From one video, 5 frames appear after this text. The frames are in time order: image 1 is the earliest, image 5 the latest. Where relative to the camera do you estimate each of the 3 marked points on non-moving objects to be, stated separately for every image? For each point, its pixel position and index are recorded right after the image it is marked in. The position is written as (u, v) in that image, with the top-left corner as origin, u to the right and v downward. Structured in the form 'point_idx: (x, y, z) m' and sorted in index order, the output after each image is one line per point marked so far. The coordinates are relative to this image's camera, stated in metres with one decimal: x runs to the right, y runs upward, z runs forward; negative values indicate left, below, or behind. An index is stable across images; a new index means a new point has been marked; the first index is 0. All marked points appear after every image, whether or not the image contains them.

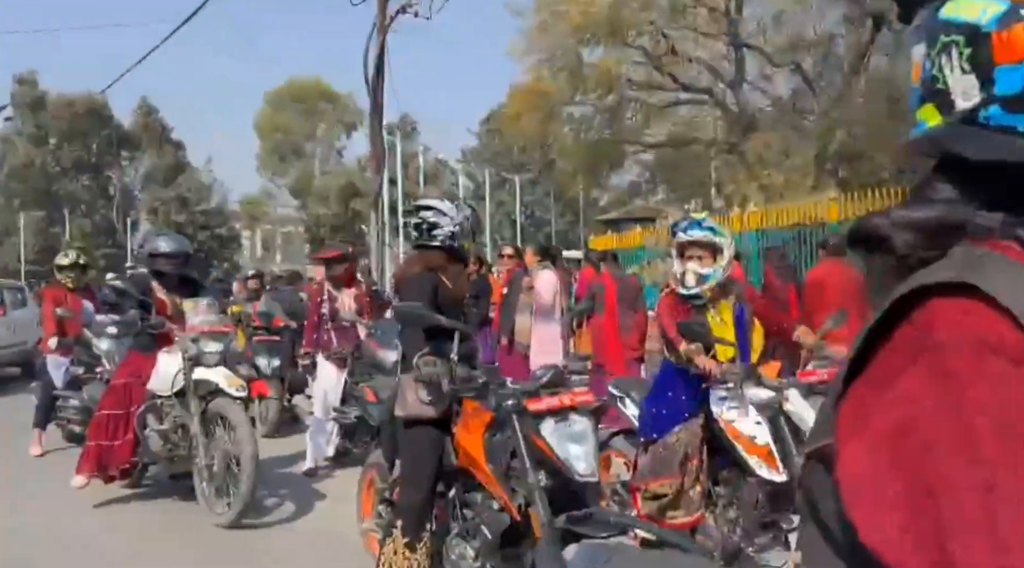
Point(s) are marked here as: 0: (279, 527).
0: (-1.3, -1.4, +5.0) m
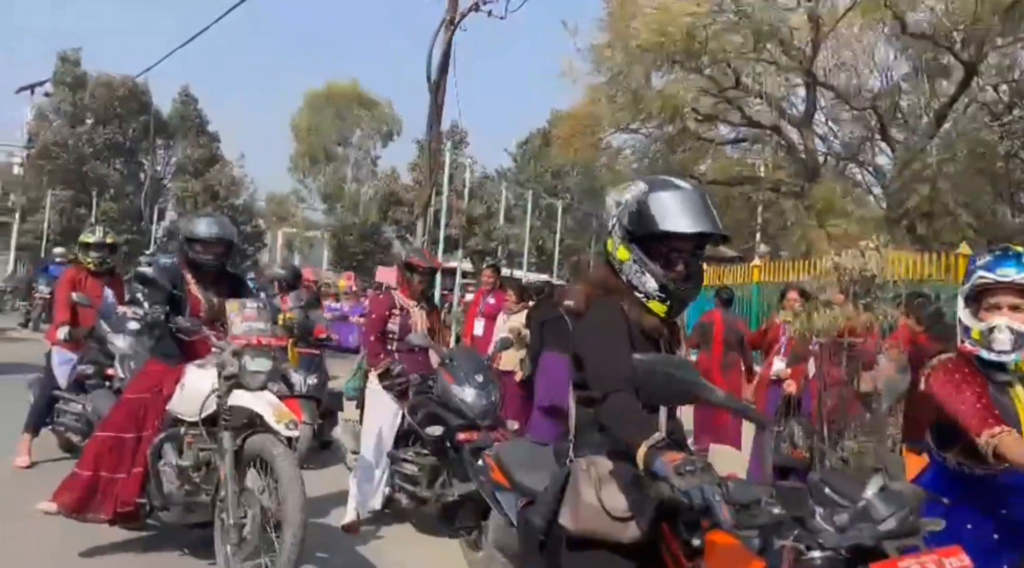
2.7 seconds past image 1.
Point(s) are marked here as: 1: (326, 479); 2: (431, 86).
0: (-0.8, -1.4, +3.7) m
1: (-1.5, -1.6, +7.3) m
2: (-1.3, +3.2, +14.3) m
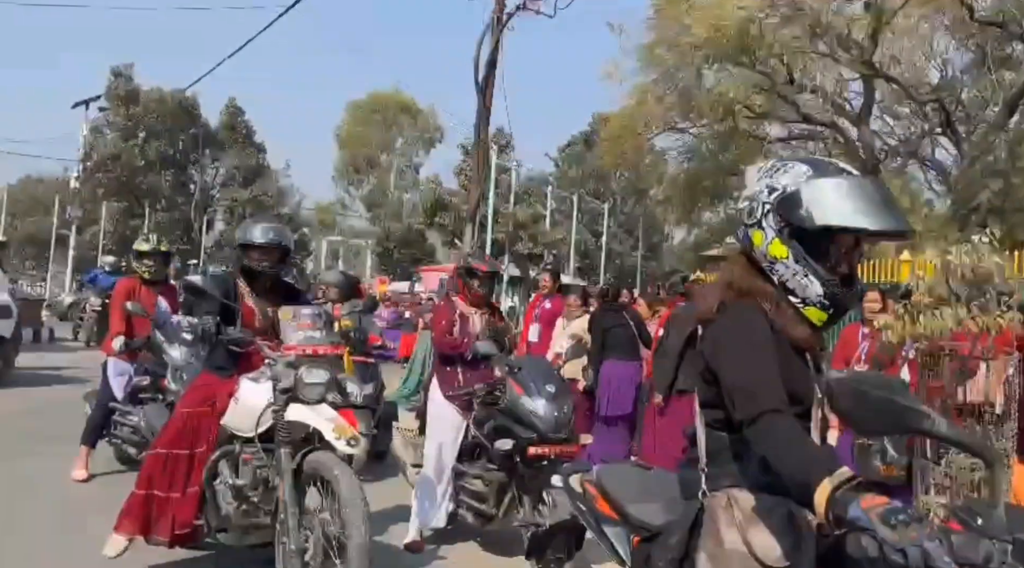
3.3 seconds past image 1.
0: (-0.5, -1.4, +3.4) m
1: (-1.0, -1.7, +7.0) m
2: (-0.5, +3.1, +14.0) m
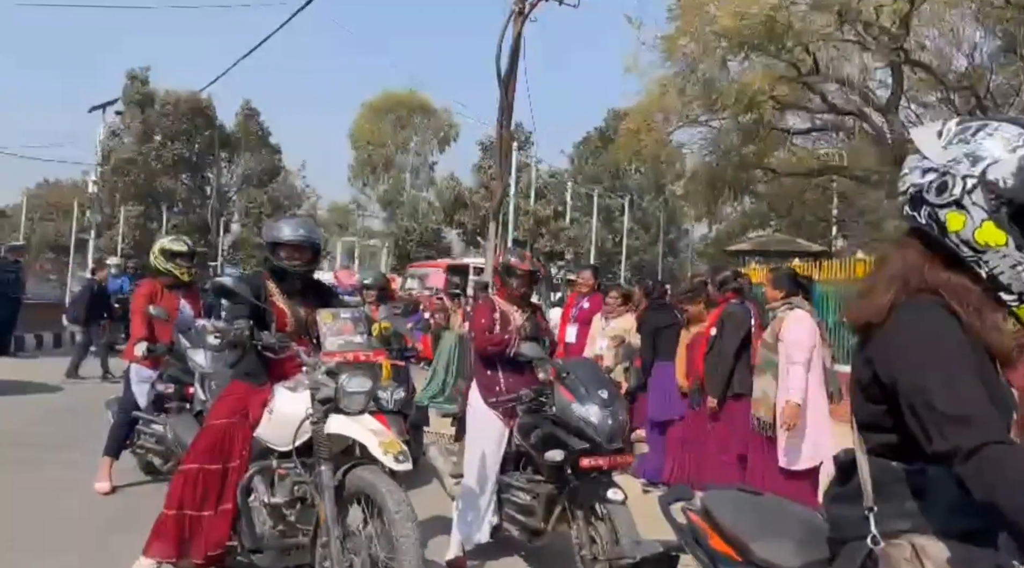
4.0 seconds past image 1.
0: (-0.2, -1.4, +3.0) m
1: (-0.7, -1.7, +6.7) m
2: (-0.2, +3.2, +13.7) m
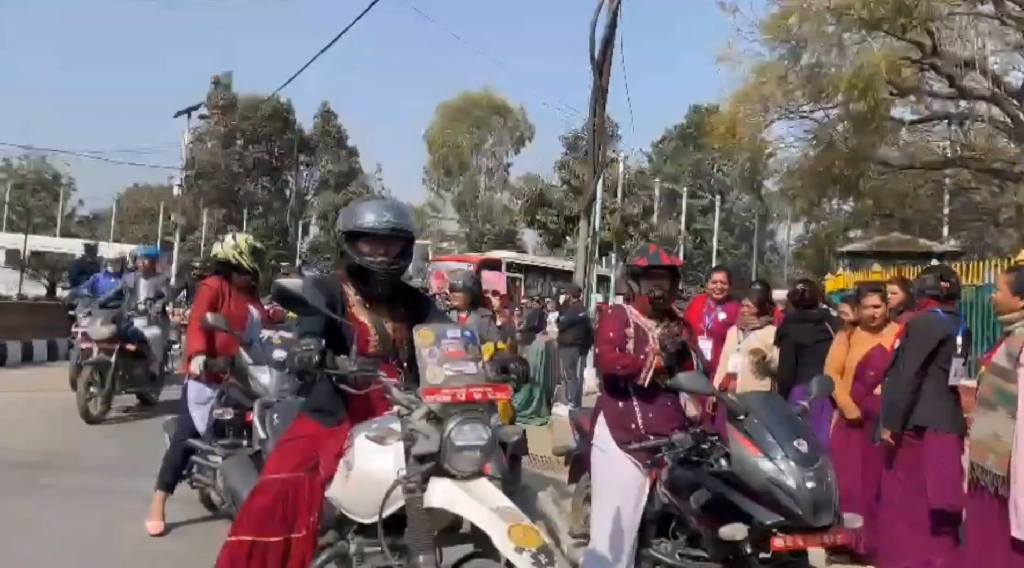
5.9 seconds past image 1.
0: (+0.3, -1.5, +1.8) m
1: (+0.1, -1.7, +5.5) m
2: (+1.2, +3.1, +12.4) m
